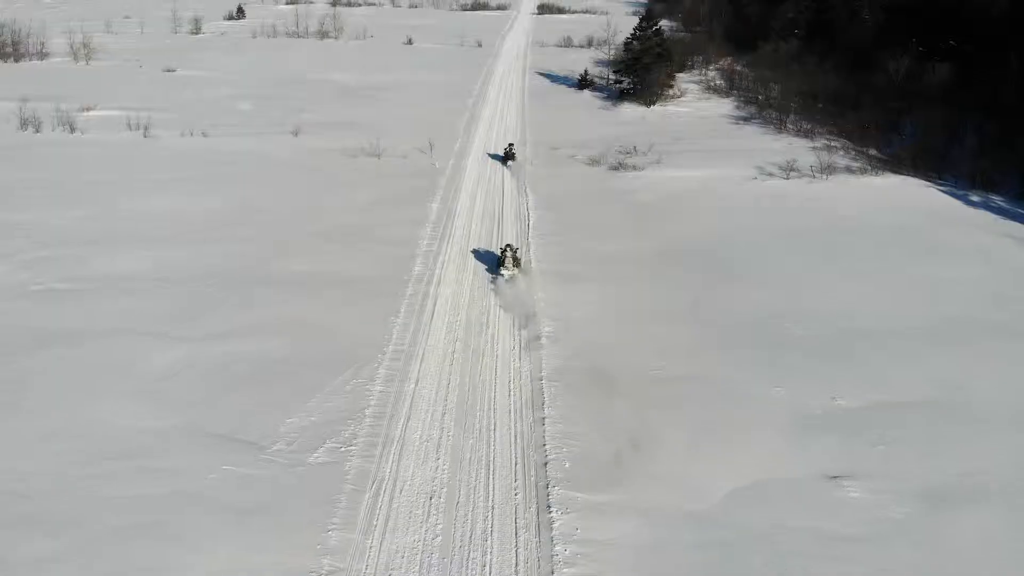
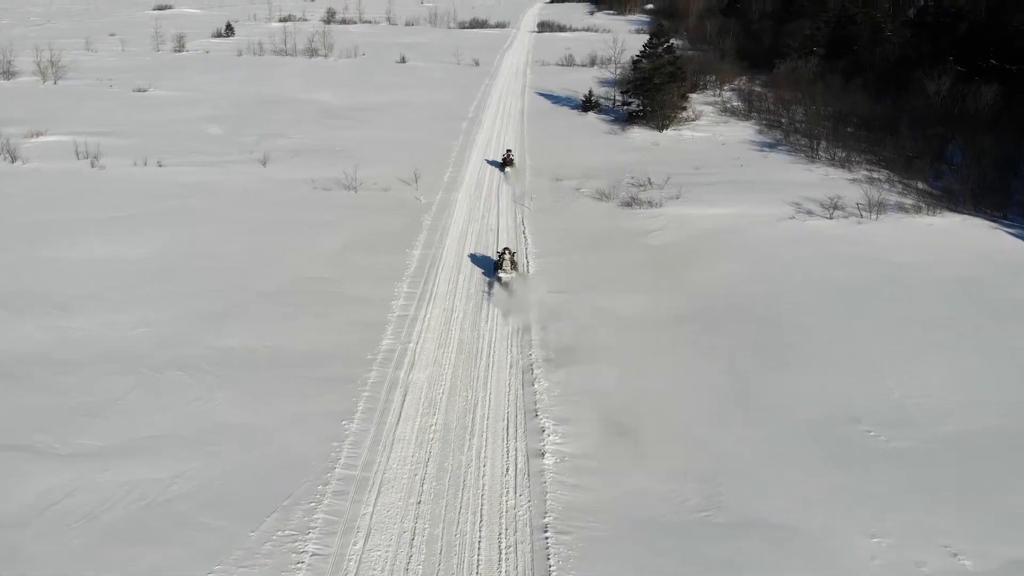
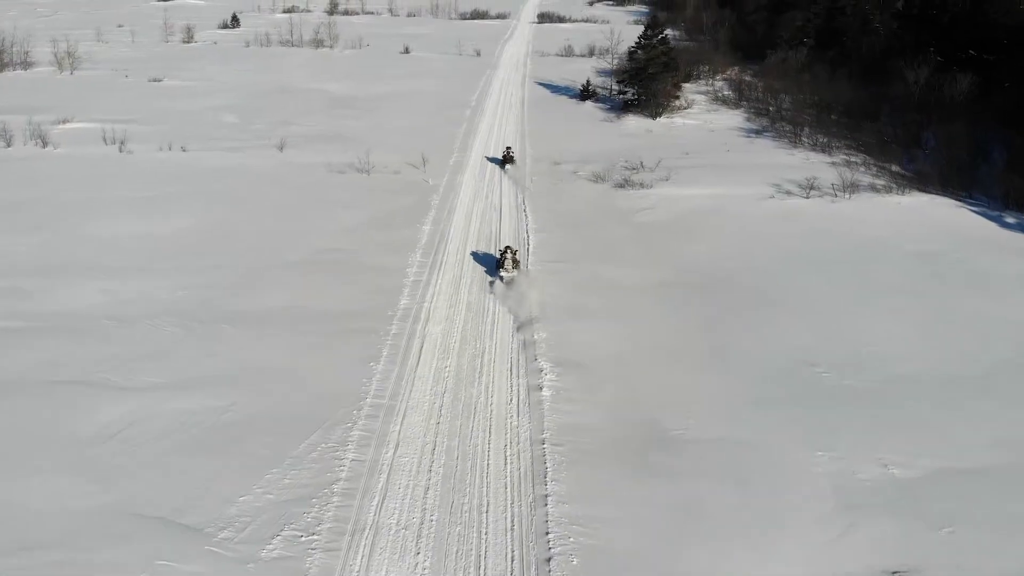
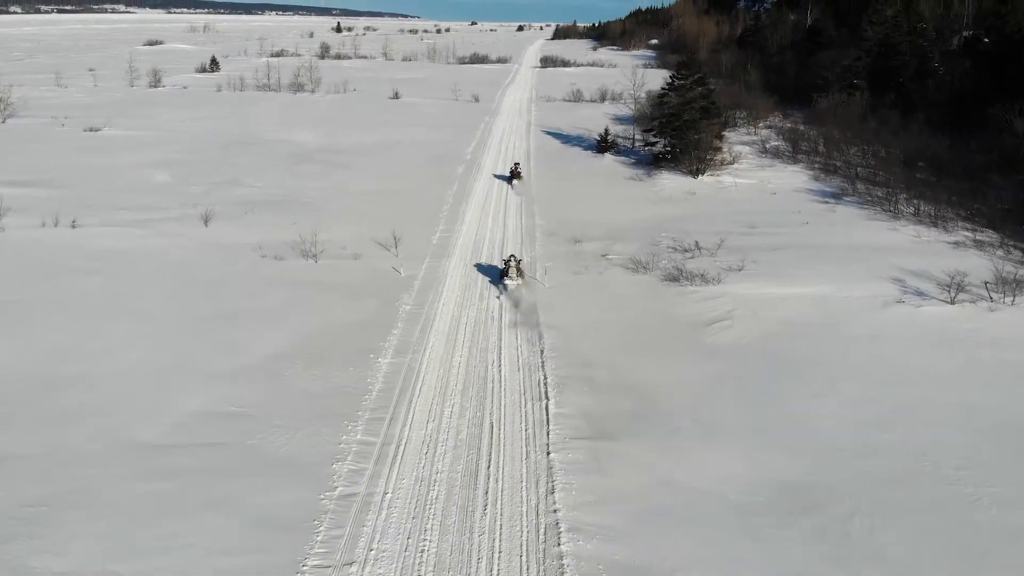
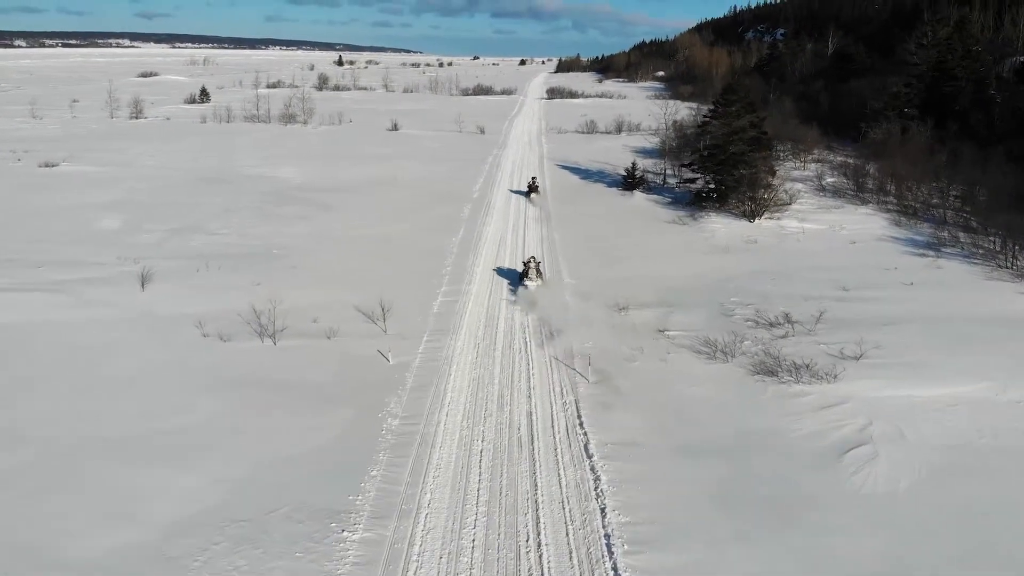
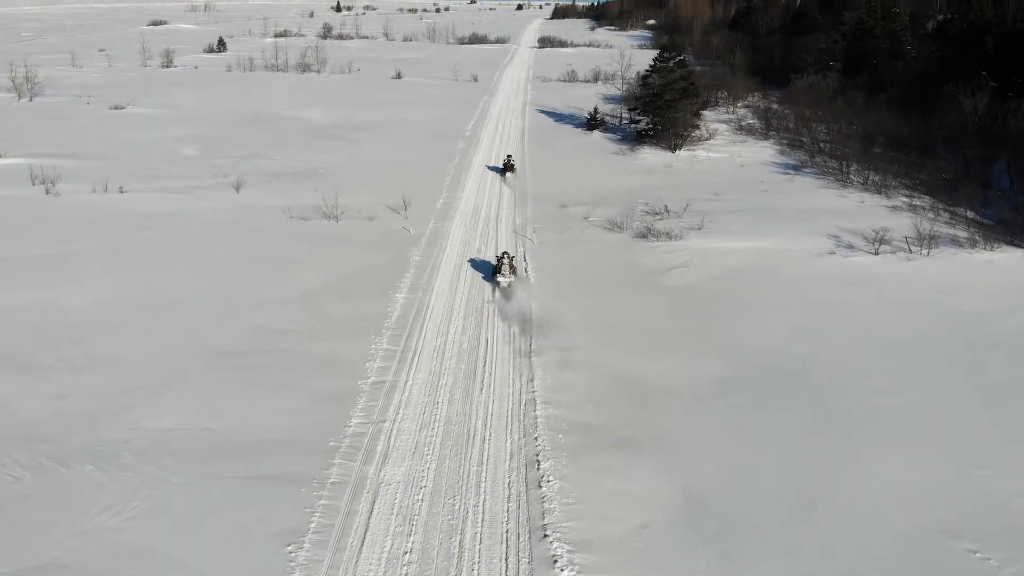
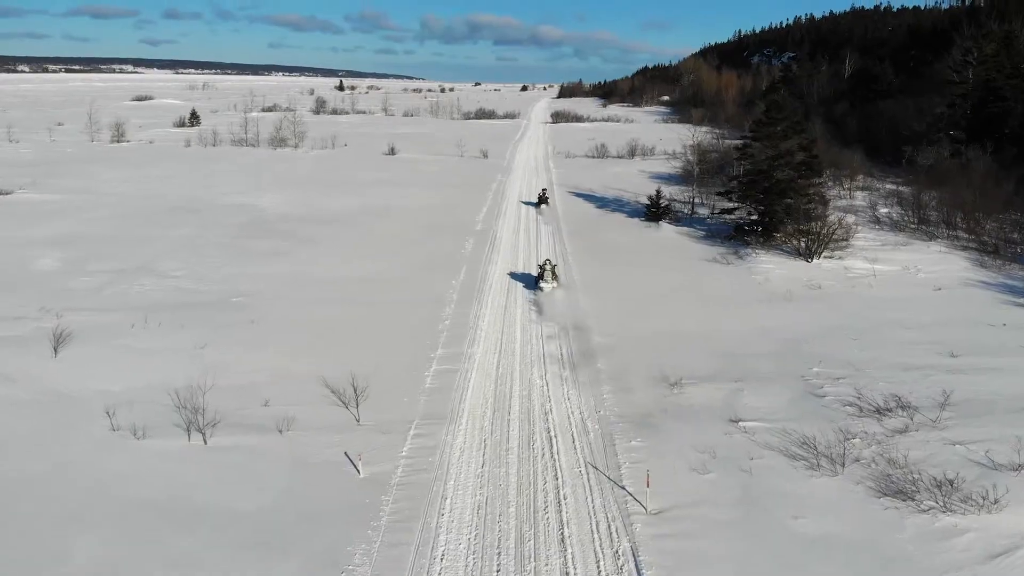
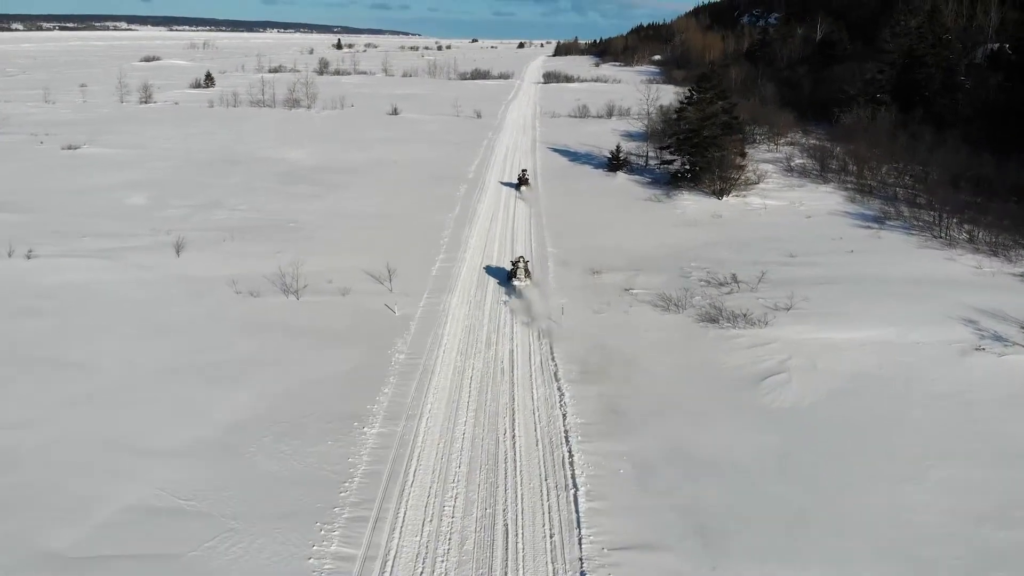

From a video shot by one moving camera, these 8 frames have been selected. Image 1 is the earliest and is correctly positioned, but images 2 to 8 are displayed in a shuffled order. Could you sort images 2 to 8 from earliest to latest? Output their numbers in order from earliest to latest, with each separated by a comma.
3, 2, 6, 4, 8, 5, 7
